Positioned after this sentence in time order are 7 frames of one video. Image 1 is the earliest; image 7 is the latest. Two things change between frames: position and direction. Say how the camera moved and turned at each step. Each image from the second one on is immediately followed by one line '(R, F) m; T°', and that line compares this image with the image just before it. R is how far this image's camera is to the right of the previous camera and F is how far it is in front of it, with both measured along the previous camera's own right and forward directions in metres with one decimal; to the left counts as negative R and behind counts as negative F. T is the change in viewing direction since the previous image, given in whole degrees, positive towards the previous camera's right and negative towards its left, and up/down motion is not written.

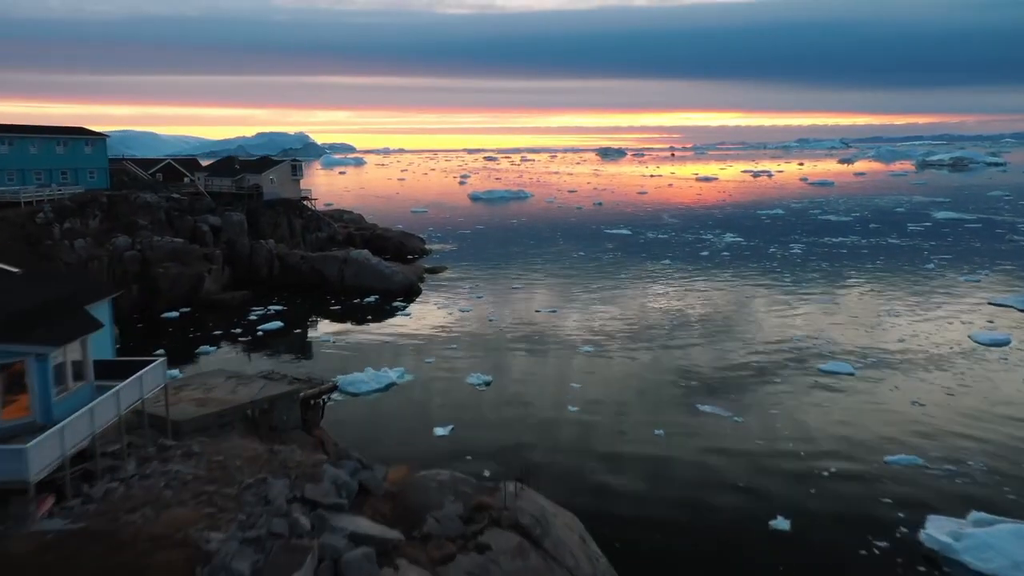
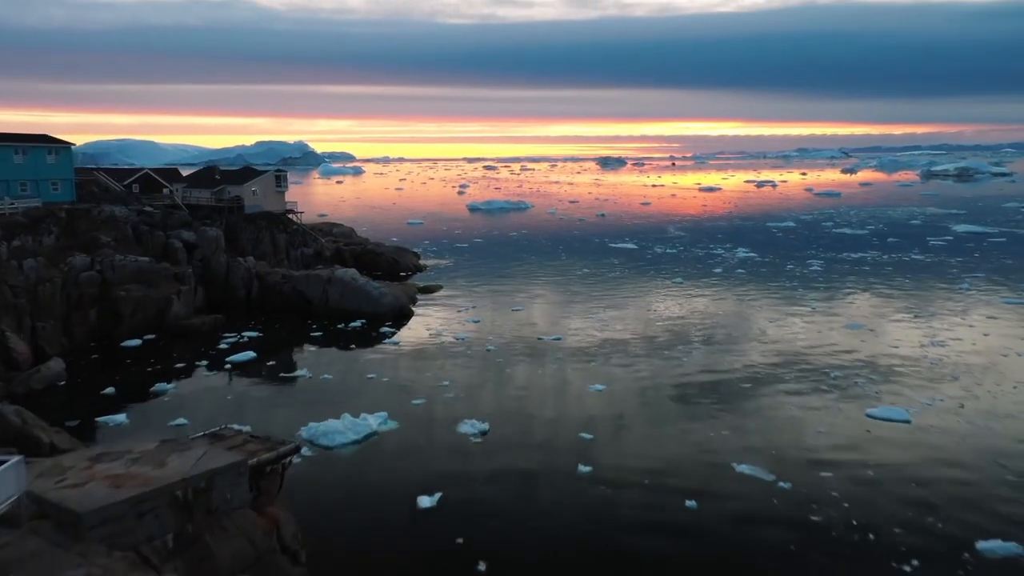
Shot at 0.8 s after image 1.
(0.0, +2.5) m; 0°
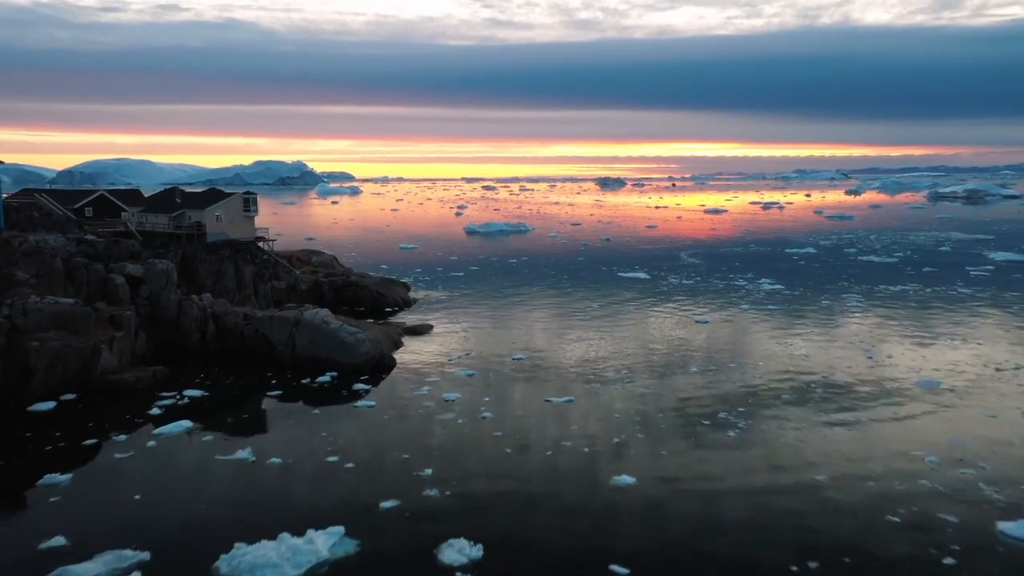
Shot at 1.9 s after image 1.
(-0.1, +4.2) m; 0°
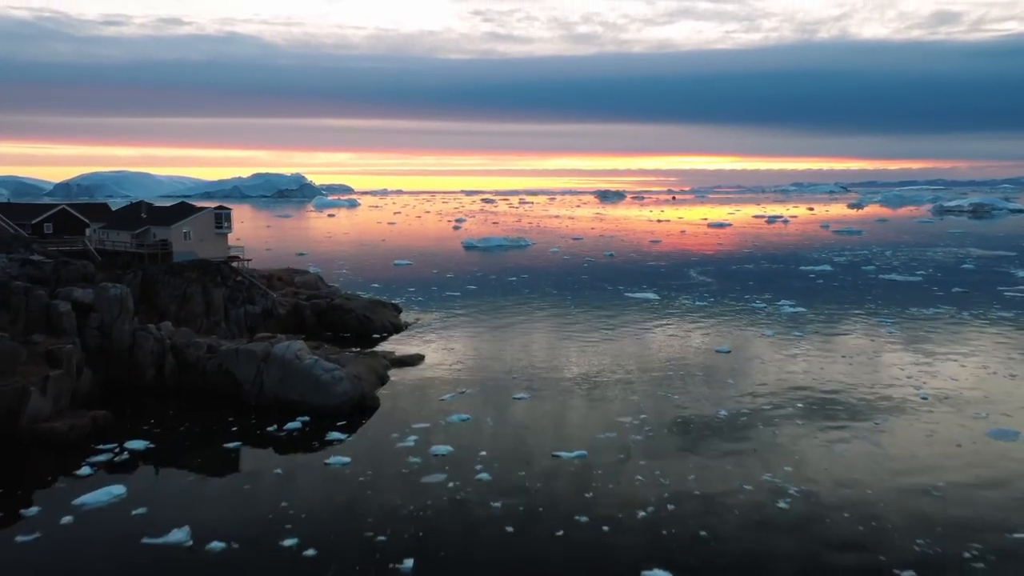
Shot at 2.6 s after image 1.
(0.0, +2.9) m; 0°
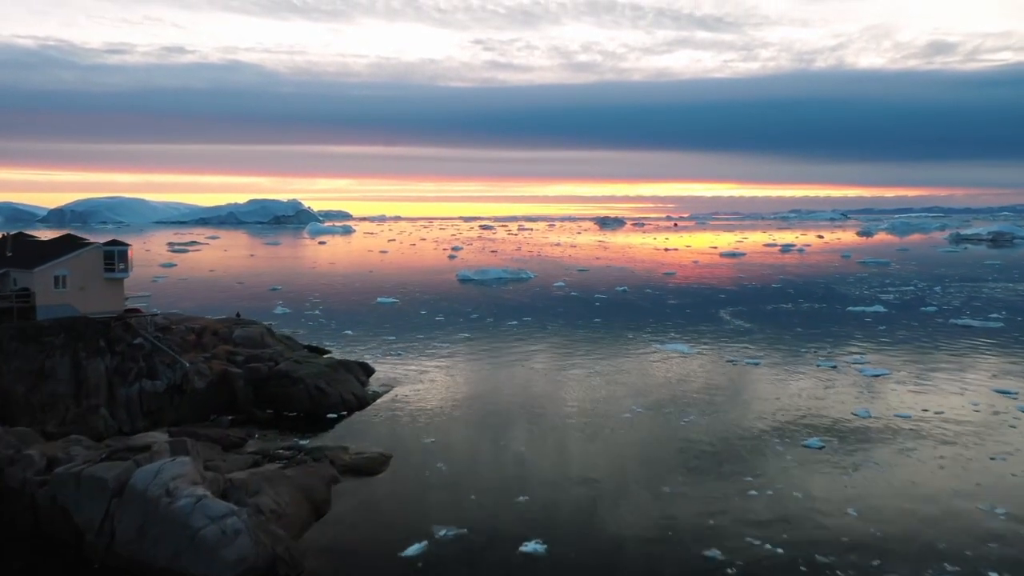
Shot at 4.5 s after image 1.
(-0.1, +7.5) m; 0°
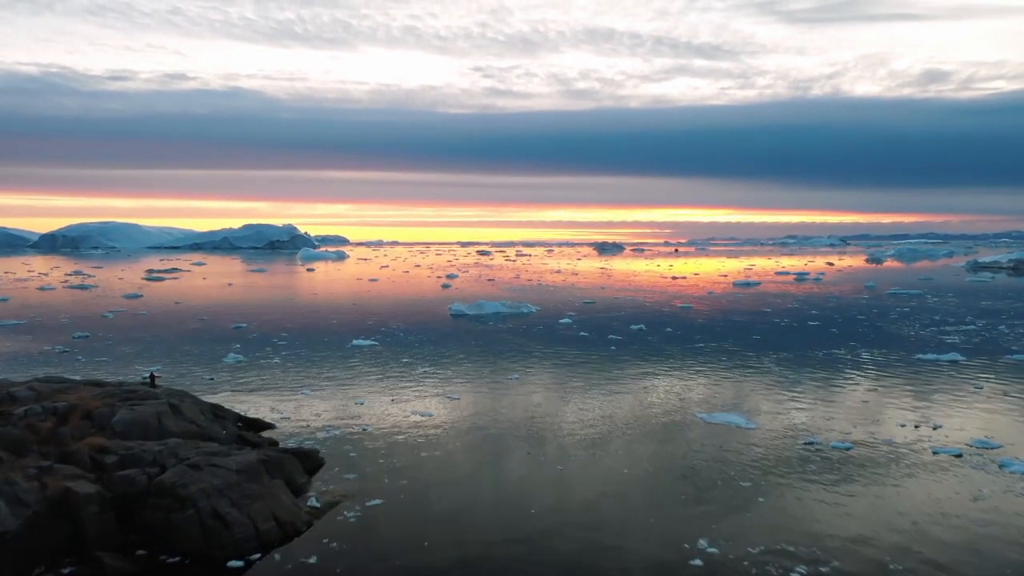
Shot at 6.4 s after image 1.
(-0.1, +7.7) m; 0°
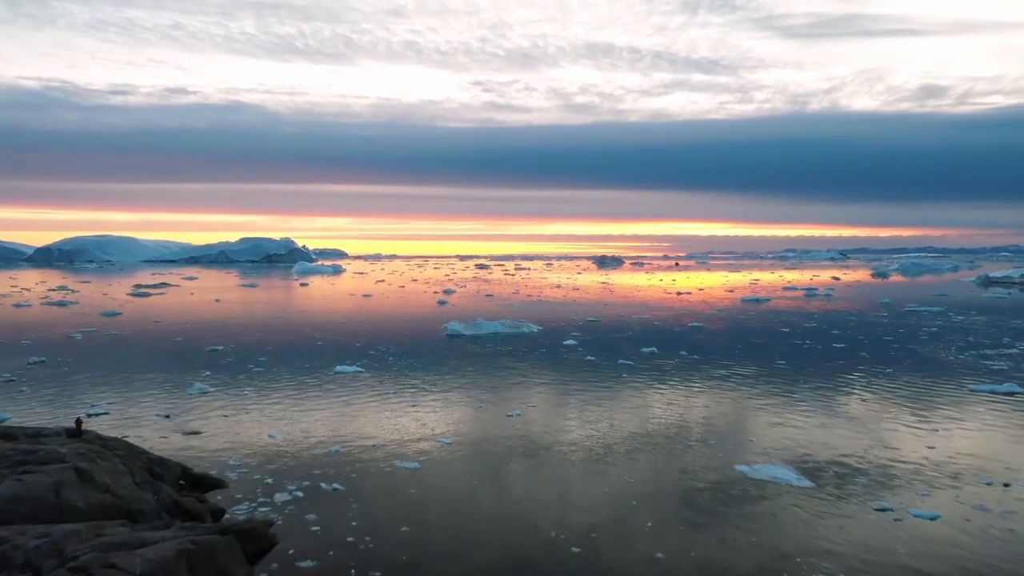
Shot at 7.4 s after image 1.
(-0.1, +4.2) m; 0°
